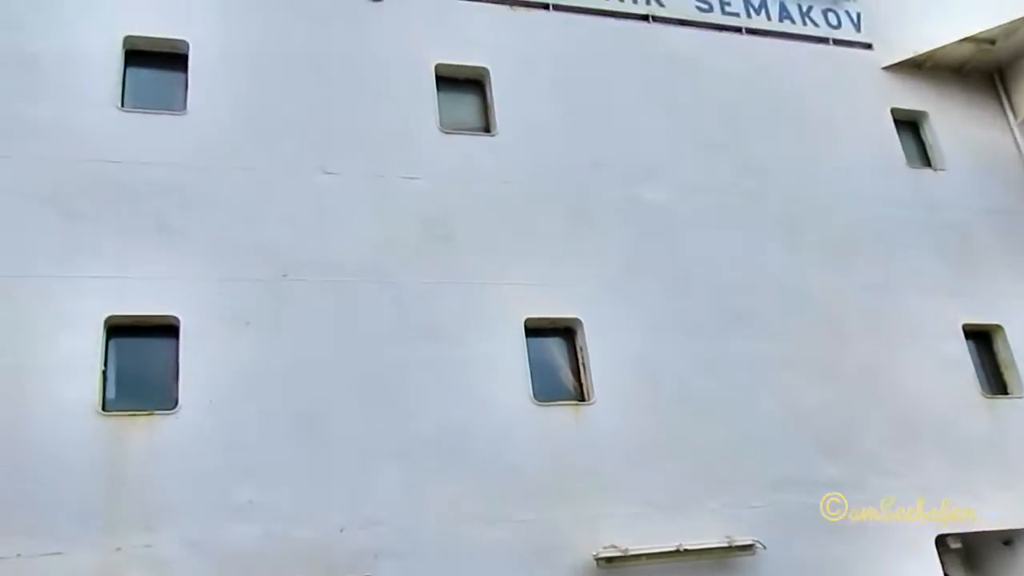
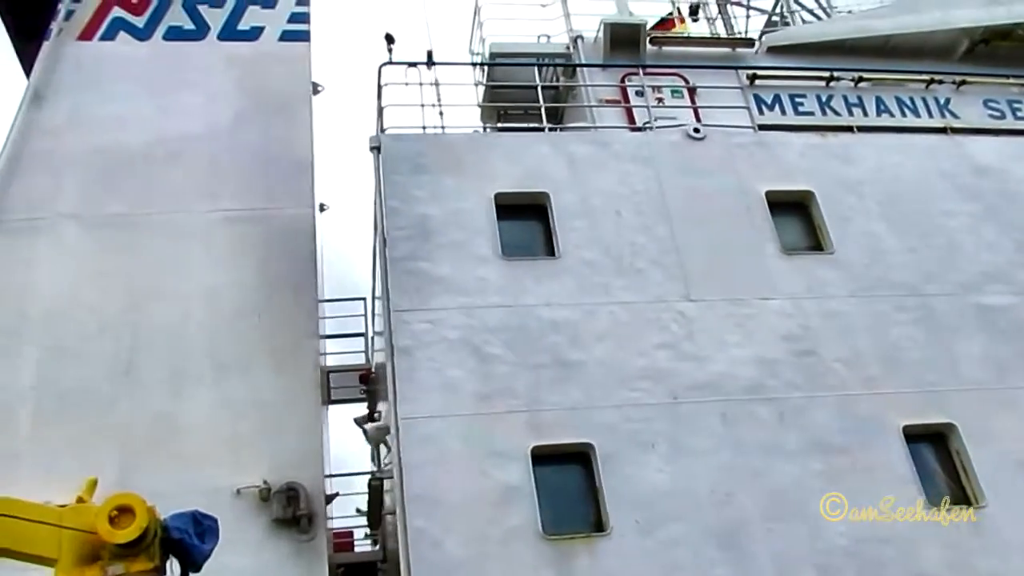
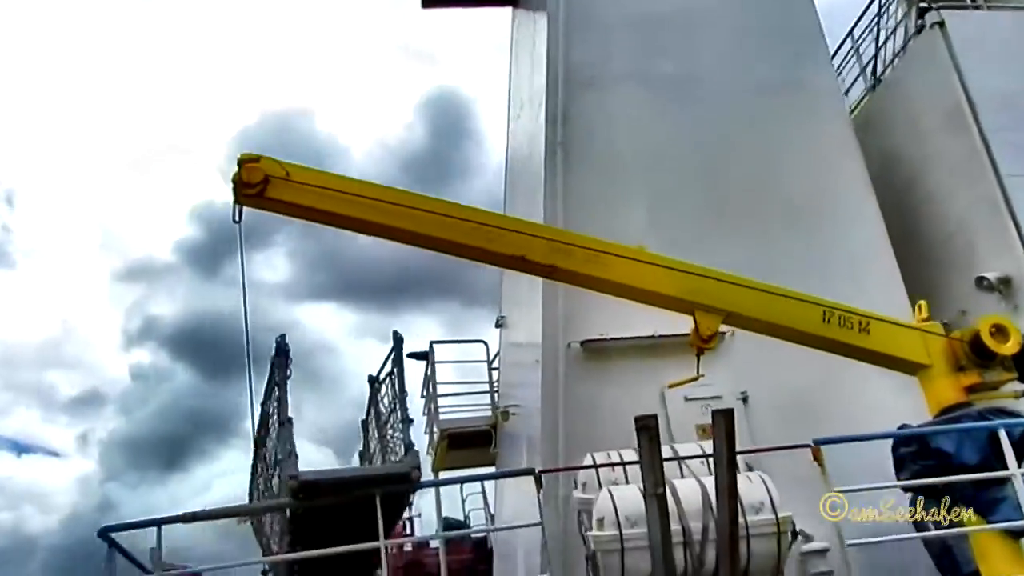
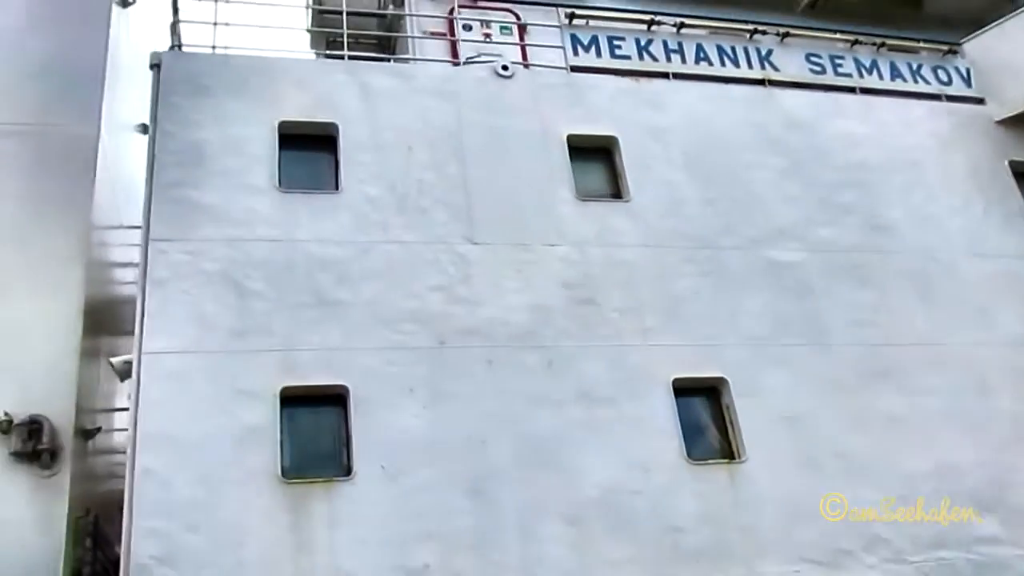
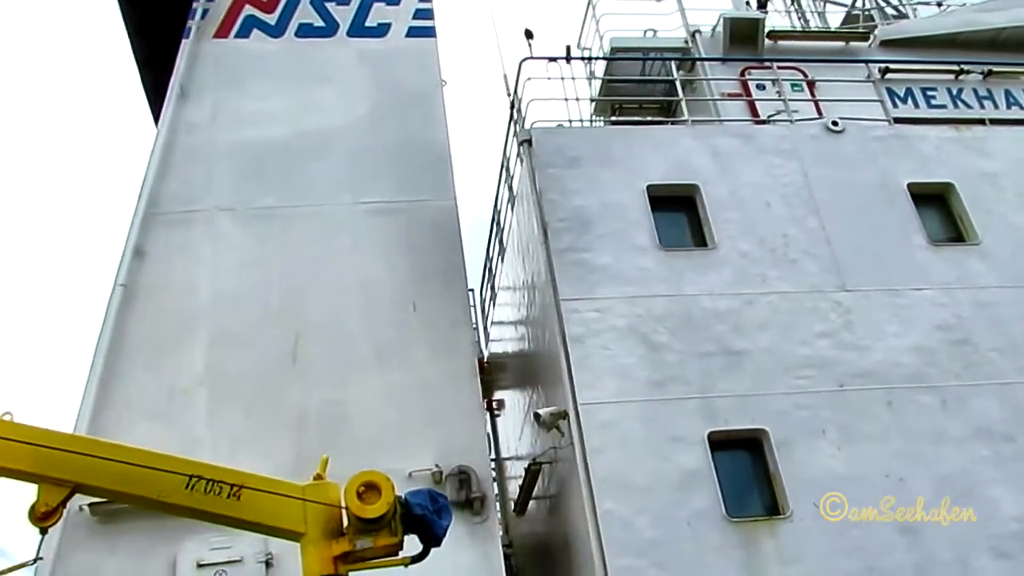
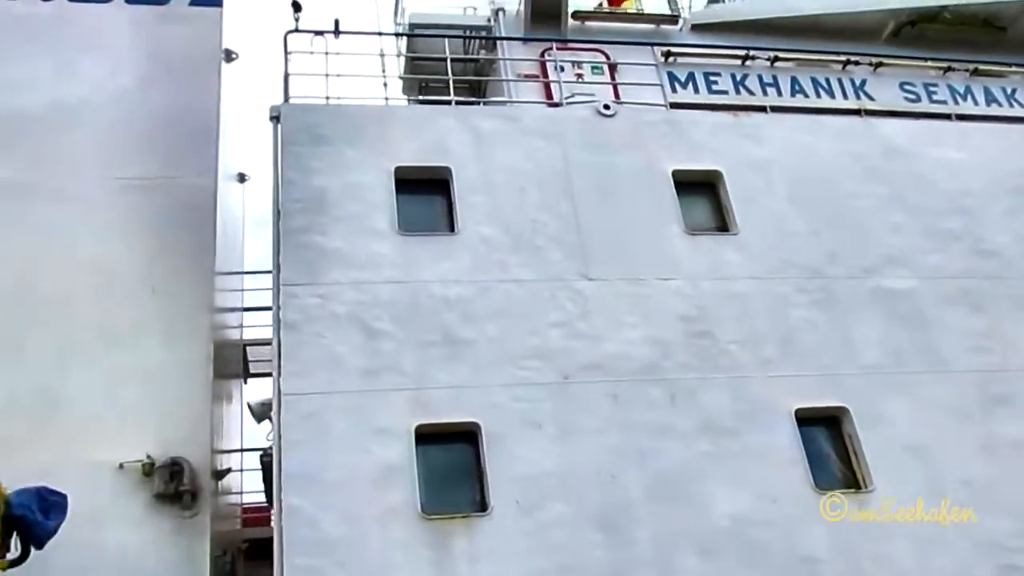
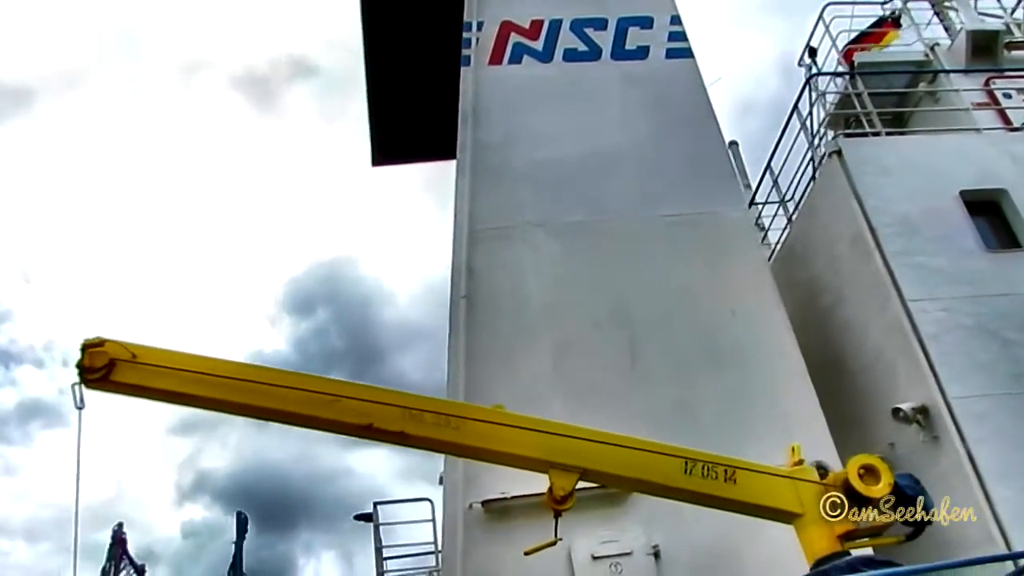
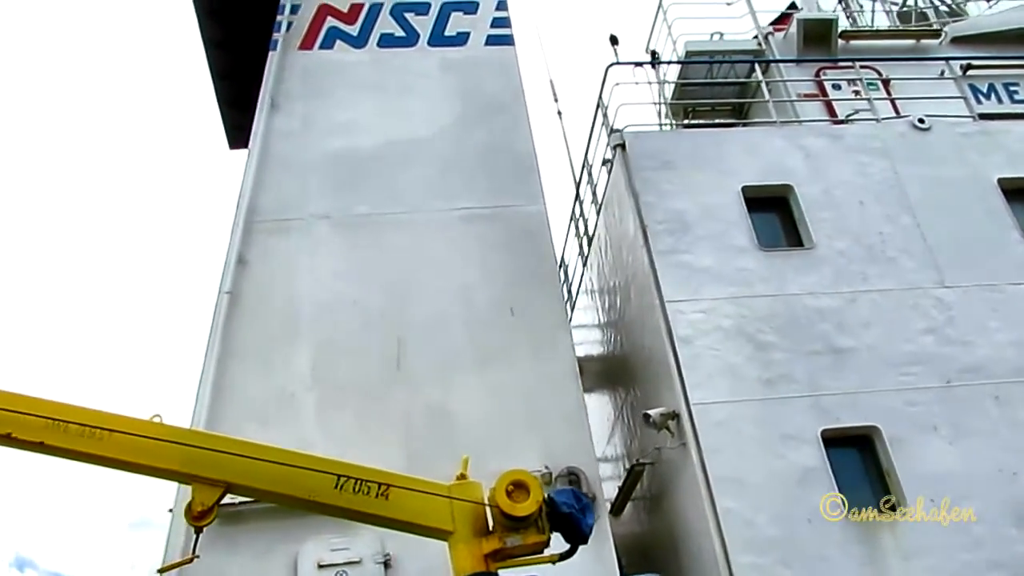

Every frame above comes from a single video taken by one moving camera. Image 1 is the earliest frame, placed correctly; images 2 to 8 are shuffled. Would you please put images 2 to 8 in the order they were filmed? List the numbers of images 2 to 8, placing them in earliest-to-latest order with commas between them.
4, 6, 2, 5, 8, 7, 3
